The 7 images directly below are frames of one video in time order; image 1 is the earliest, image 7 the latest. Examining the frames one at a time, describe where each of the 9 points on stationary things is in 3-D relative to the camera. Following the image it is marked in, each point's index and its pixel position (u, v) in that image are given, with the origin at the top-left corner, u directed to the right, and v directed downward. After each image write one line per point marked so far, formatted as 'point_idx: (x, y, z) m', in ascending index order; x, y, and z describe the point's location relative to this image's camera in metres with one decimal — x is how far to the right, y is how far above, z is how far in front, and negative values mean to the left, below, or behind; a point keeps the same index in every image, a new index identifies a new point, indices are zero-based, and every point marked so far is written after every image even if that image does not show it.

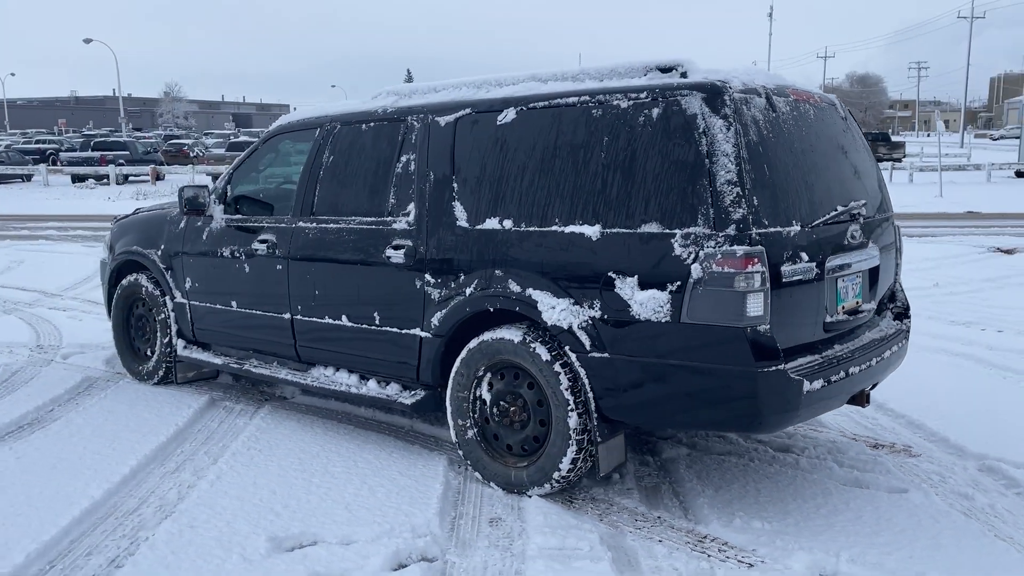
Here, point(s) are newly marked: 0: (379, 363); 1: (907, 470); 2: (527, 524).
0: (-0.7, -0.4, +4.4) m
1: (+1.8, -0.8, +4.1) m
2: (+0.1, -0.9, +3.5) m
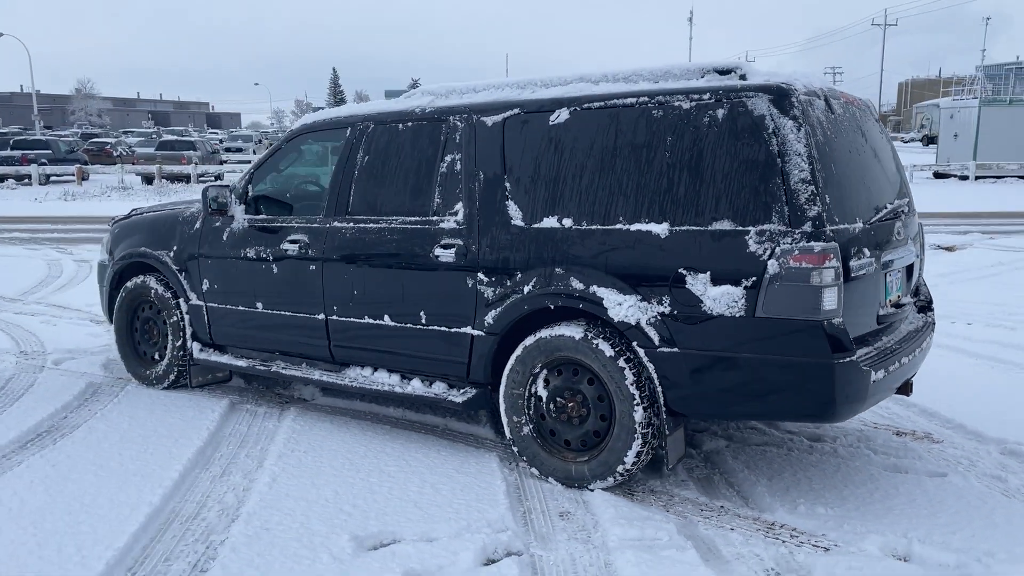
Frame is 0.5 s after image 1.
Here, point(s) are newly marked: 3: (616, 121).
0: (-0.4, -0.4, +4.4) m
1: (+2.1, -0.8, +4.3) m
2: (+0.4, -0.9, +3.6) m
3: (+0.5, +0.7, +3.9) m
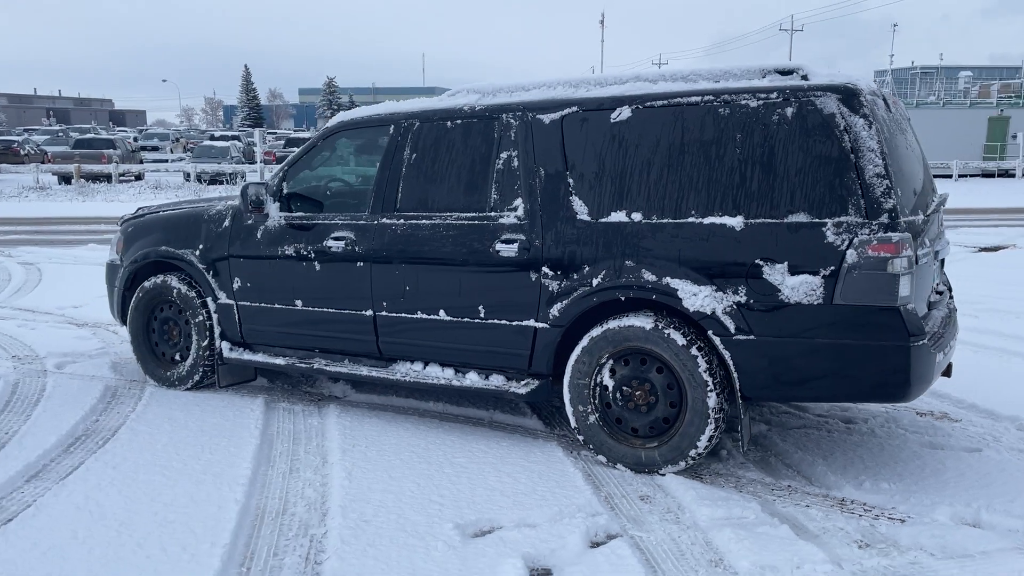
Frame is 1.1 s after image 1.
0: (-0.2, -0.3, +4.5) m
1: (+2.4, -0.8, +4.6) m
2: (+0.7, -0.9, +3.8) m
3: (+0.8, +0.8, +4.0) m
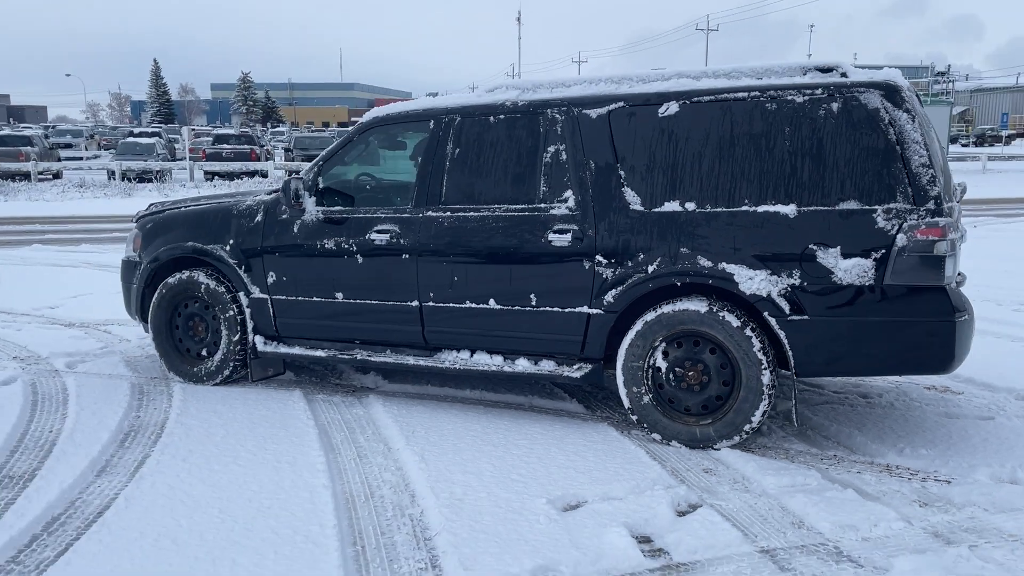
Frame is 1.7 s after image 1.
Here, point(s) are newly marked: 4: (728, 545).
0: (+0.1, -0.3, +4.7) m
1: (+2.6, -0.7, +5.0) m
2: (+1.1, -0.8, +4.0) m
3: (+1.0, +0.8, +4.3) m
4: (+0.8, -0.9, +3.3) m
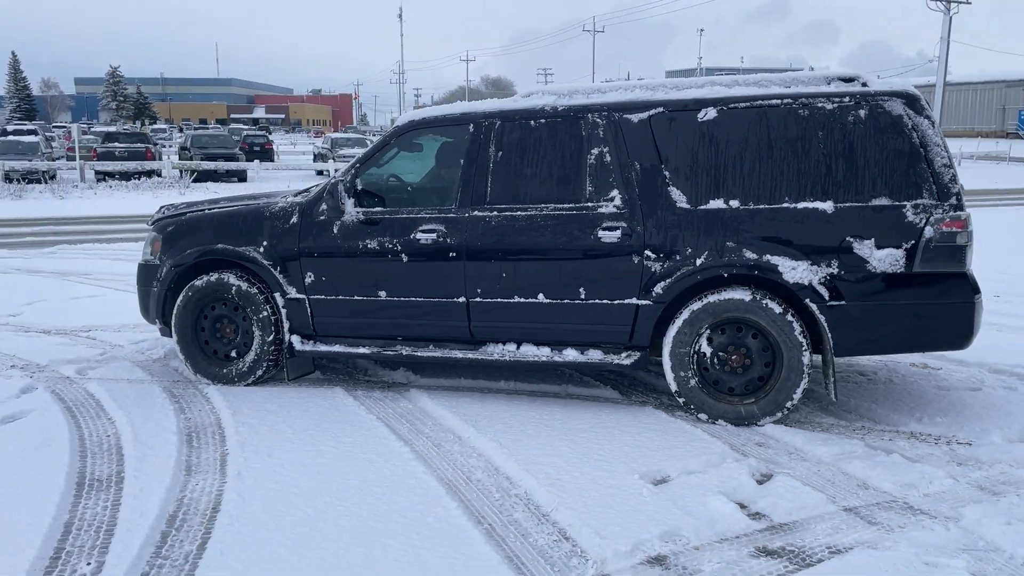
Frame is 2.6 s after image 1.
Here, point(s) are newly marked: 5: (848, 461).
0: (+0.4, -0.3, +5.0) m
1: (+2.8, -0.6, +5.6) m
2: (+1.4, -0.8, +4.4) m
3: (+1.3, +0.9, +4.7) m
4: (+1.3, -0.9, +3.7) m
5: (+1.6, -0.8, +4.2) m
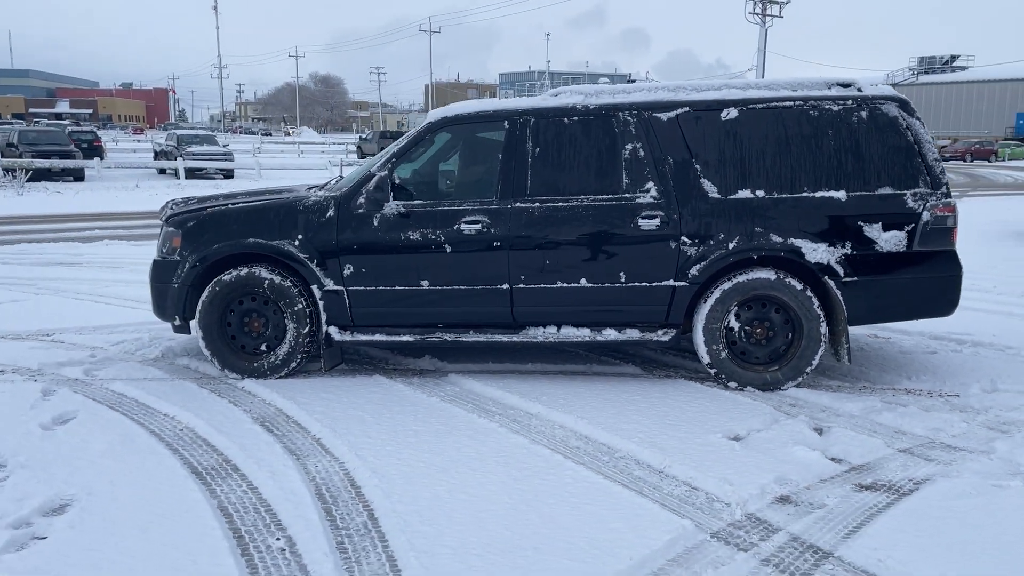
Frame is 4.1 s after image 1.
0: (+0.6, -0.2, +5.4) m
1: (+2.9, -0.4, +6.5) m
2: (+1.8, -0.6, +5.1) m
3: (+1.6, +1.0, +5.3) m
4: (+1.8, -0.8, +4.3) m
5: (+2.0, -0.7, +4.8) m
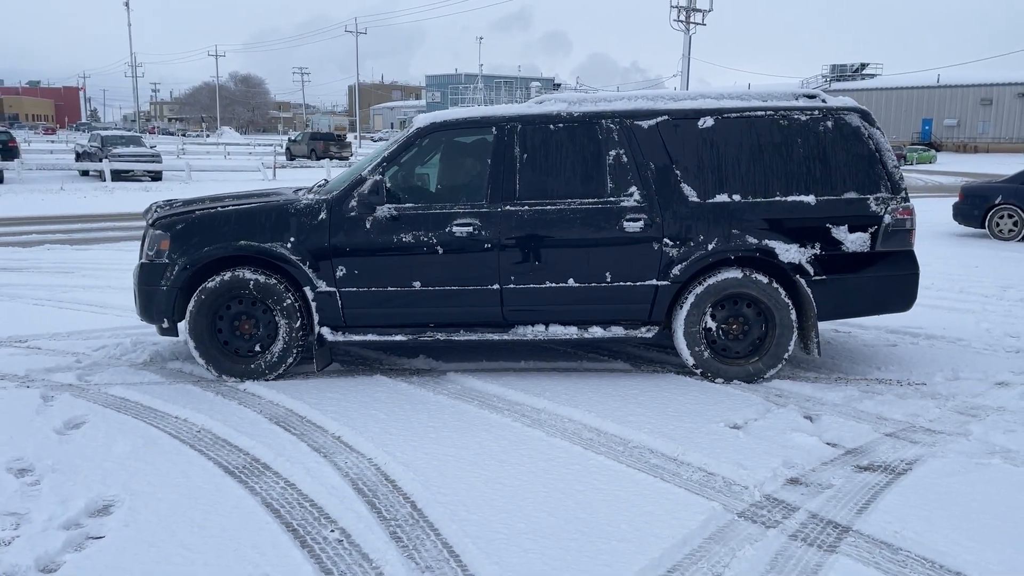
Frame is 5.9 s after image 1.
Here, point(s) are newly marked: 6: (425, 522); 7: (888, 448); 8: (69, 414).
0: (+0.6, -0.2, +5.7) m
1: (+2.8, -0.4, +7.0) m
2: (+1.8, -0.6, +5.4) m
3: (+1.6, +1.0, +5.6) m
4: (+1.8, -0.8, +4.6) m
5: (+2.0, -0.7, +5.2) m
6: (-0.3, -0.9, +3.5) m
7: (+1.9, -0.8, +4.4) m
8: (-2.4, -0.7, +4.9) m
